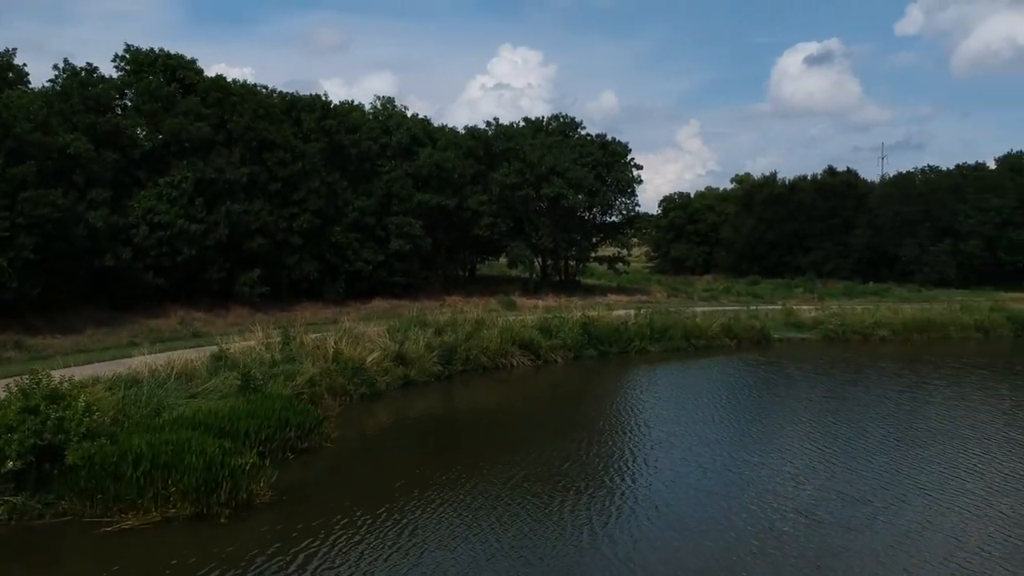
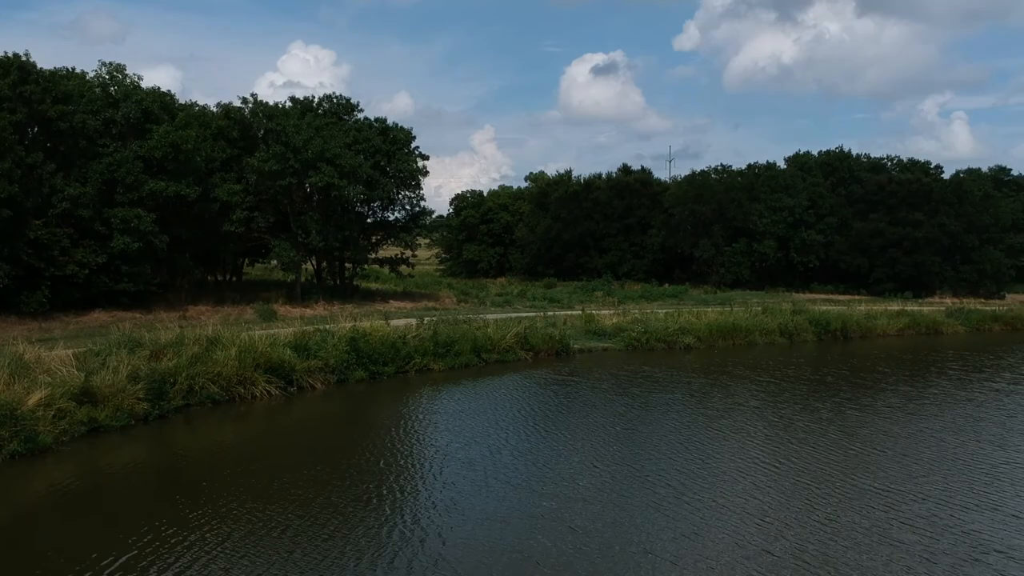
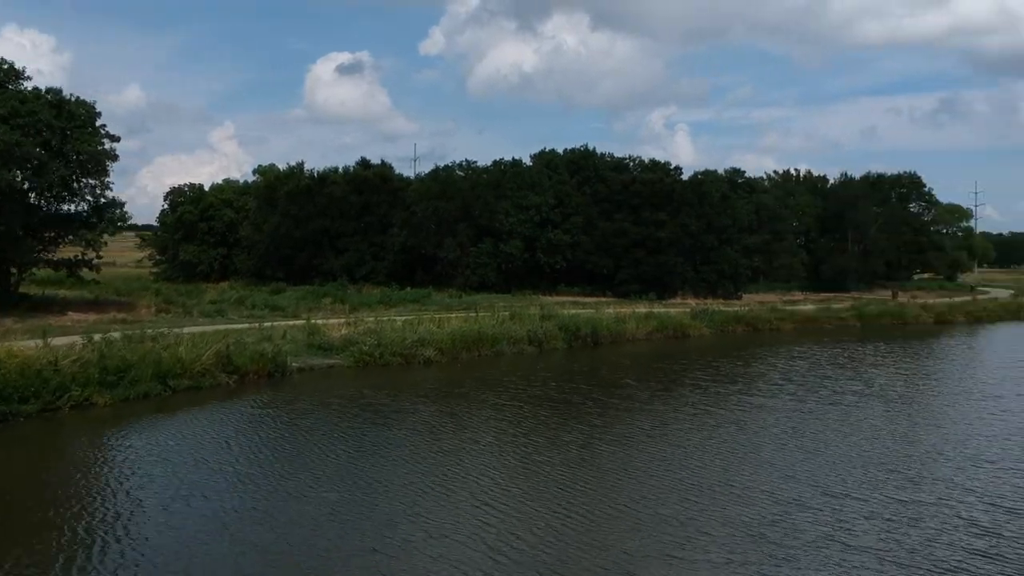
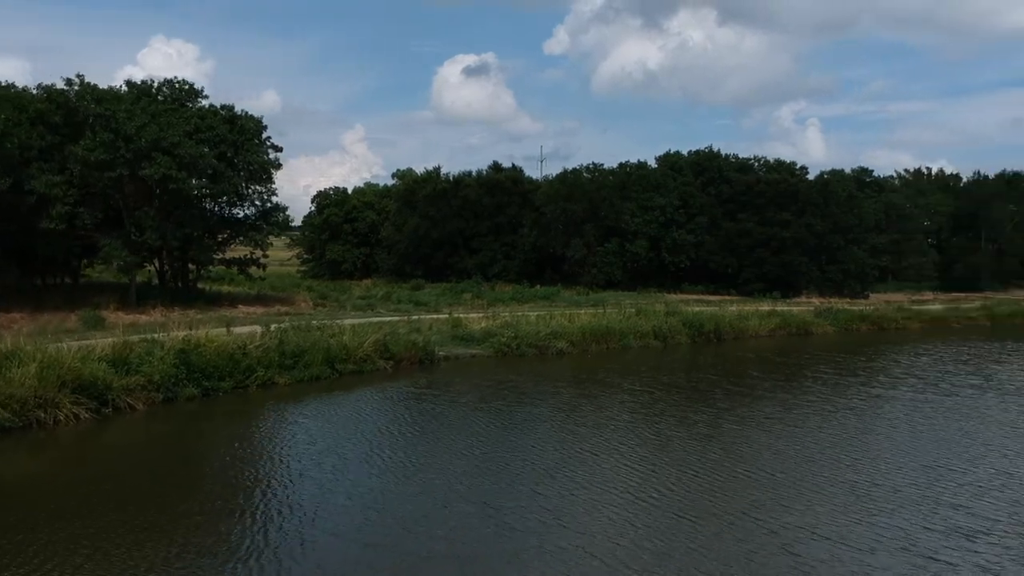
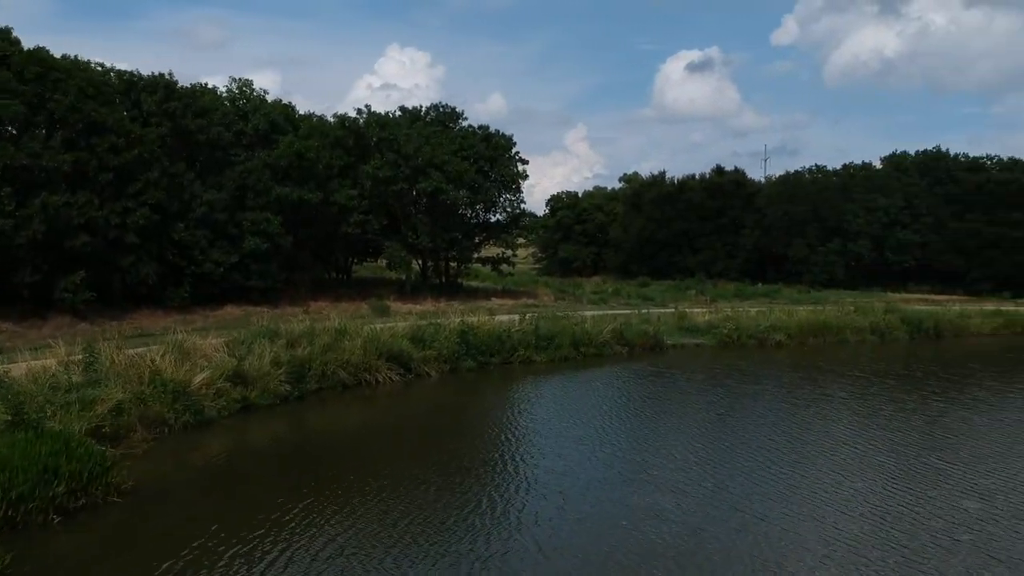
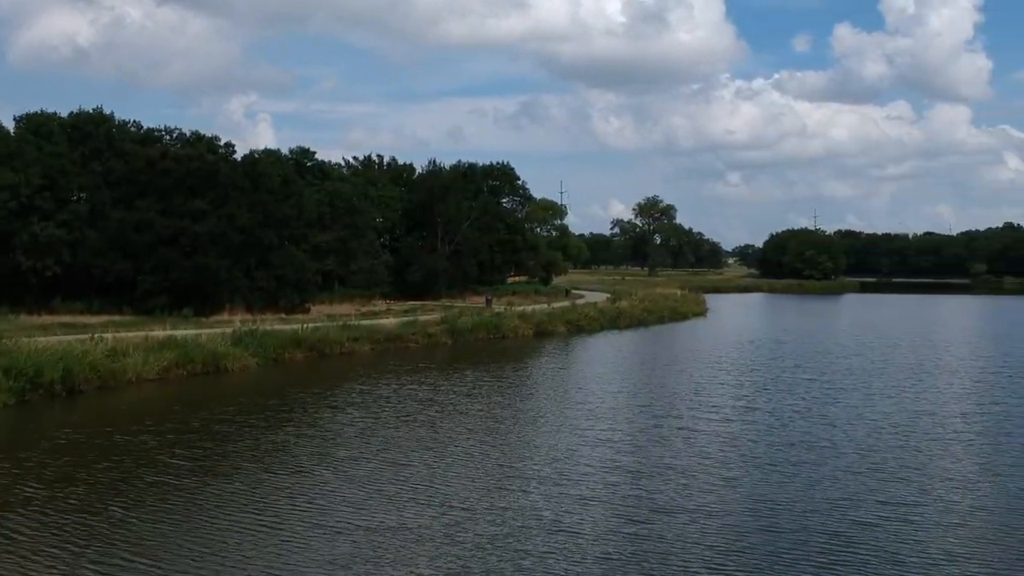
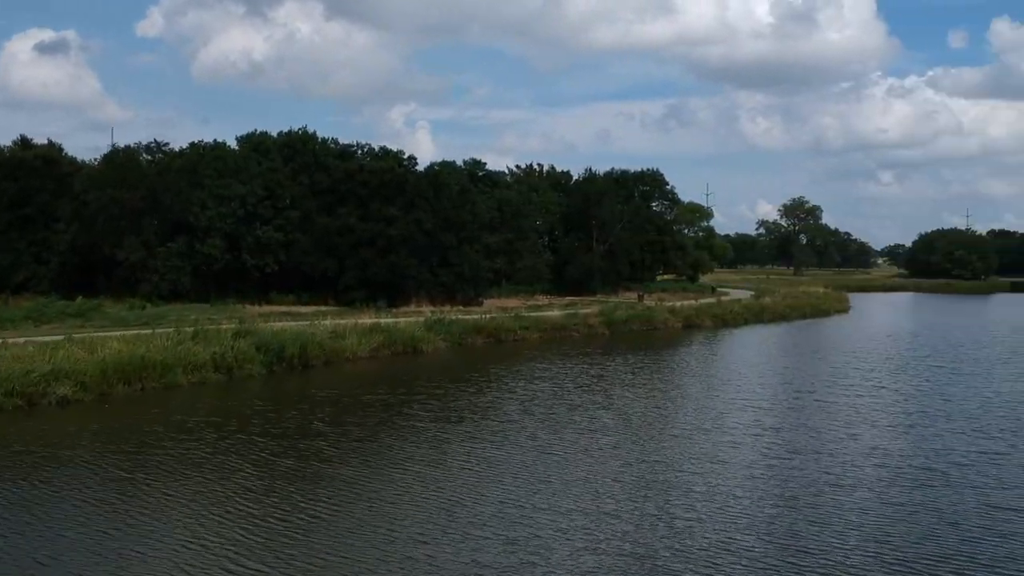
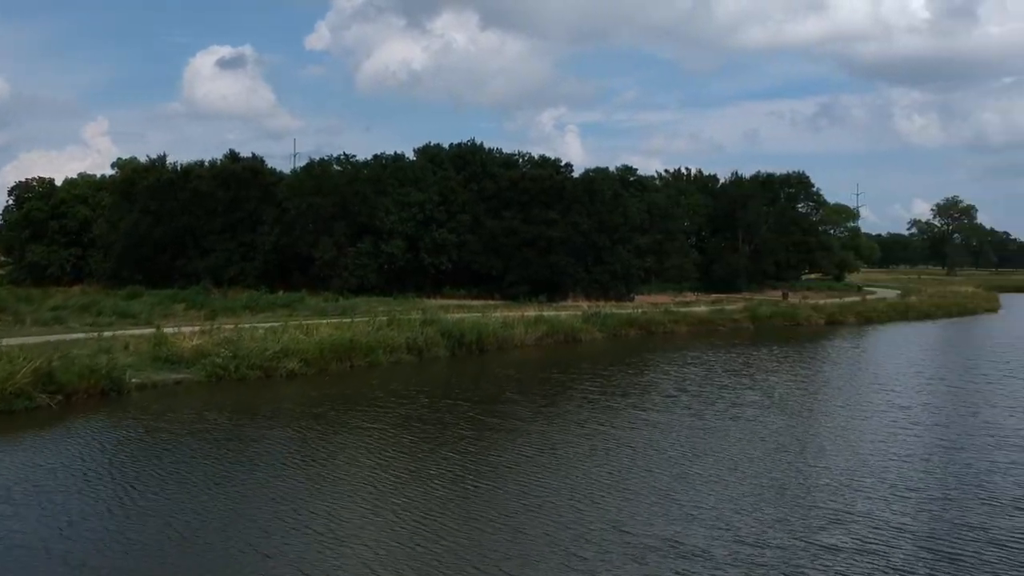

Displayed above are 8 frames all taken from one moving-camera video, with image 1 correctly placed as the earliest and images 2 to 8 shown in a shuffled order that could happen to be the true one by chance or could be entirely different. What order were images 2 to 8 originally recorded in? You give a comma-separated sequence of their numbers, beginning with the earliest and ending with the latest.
5, 2, 4, 3, 8, 7, 6
